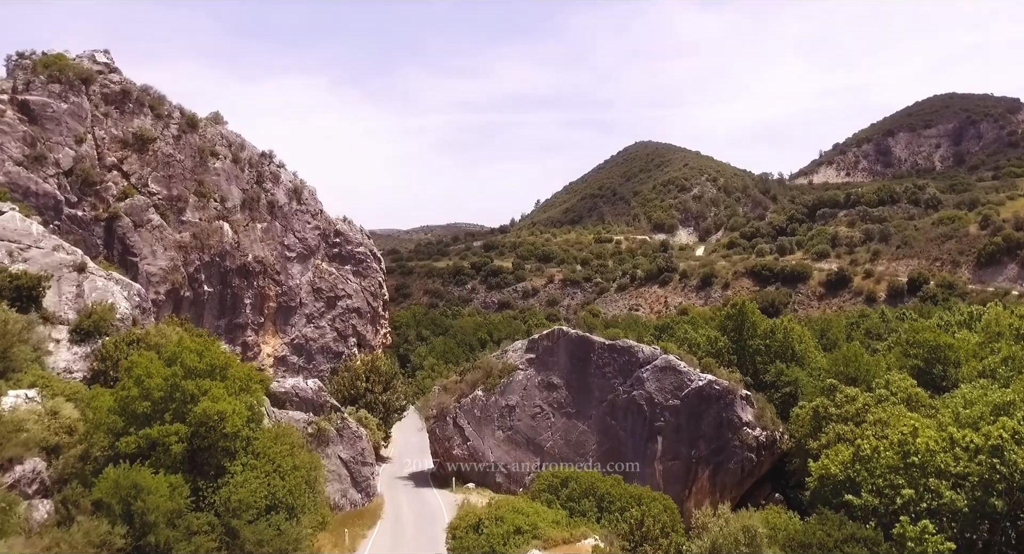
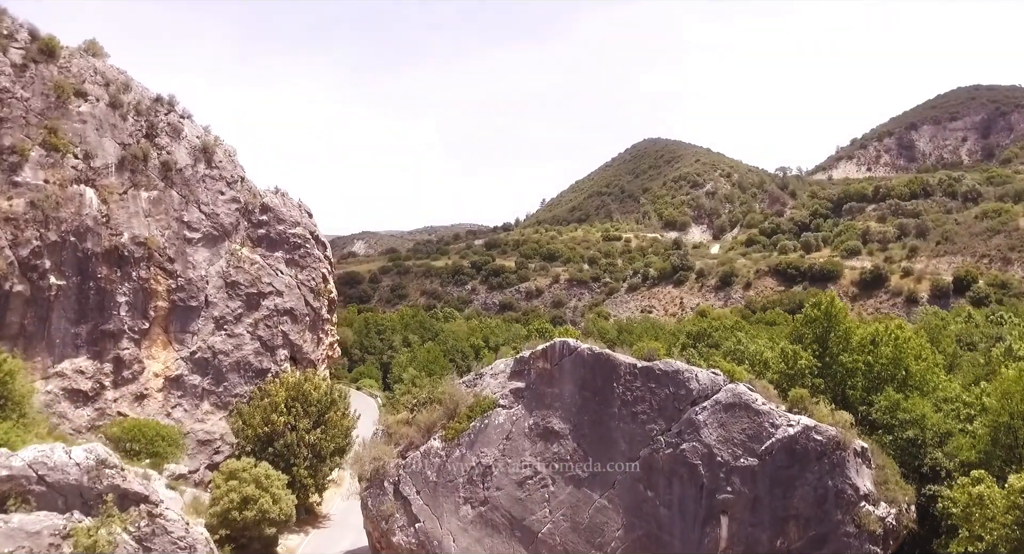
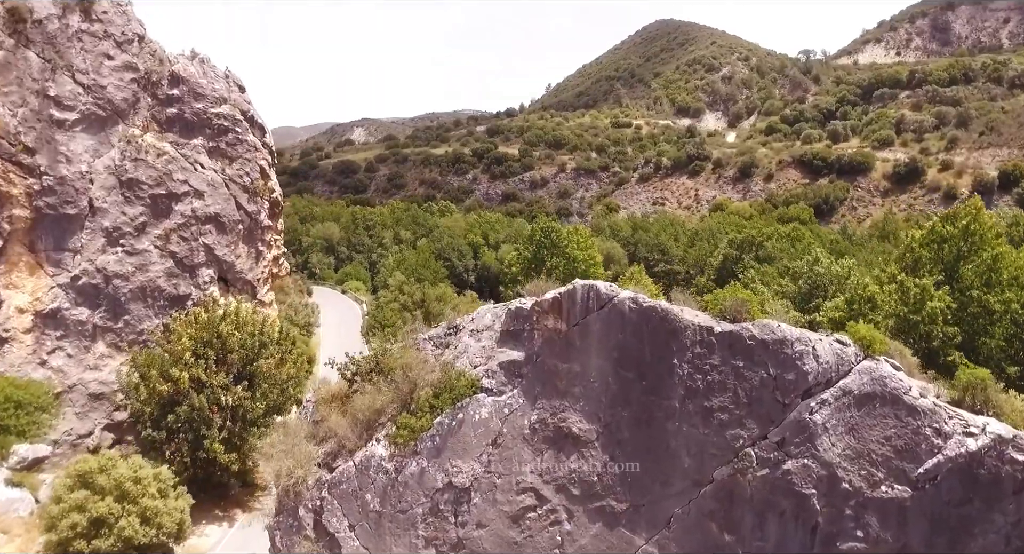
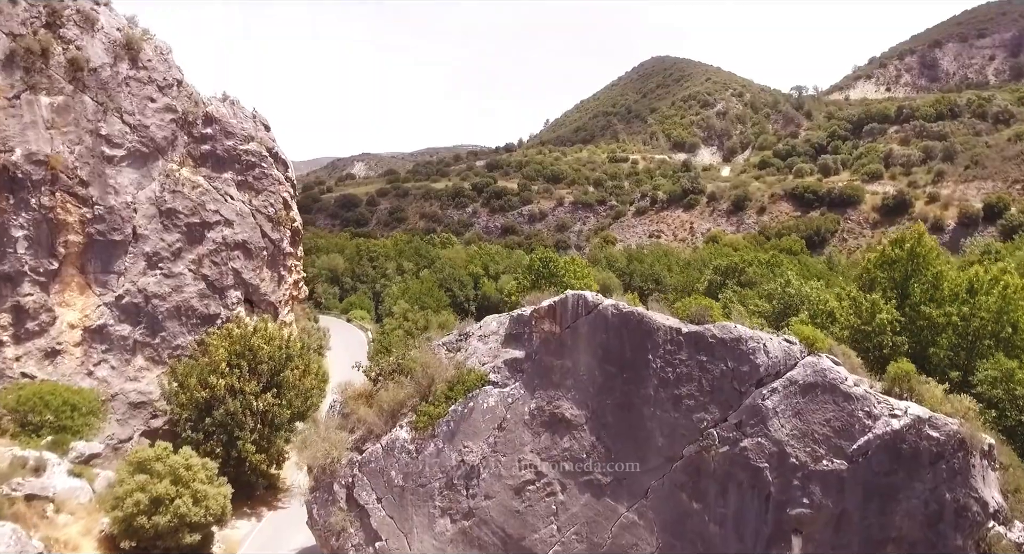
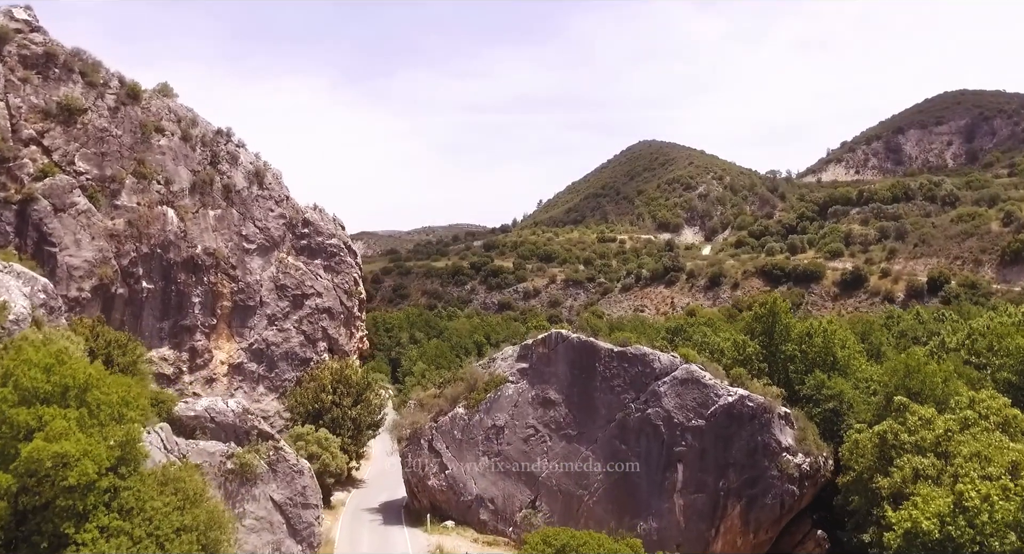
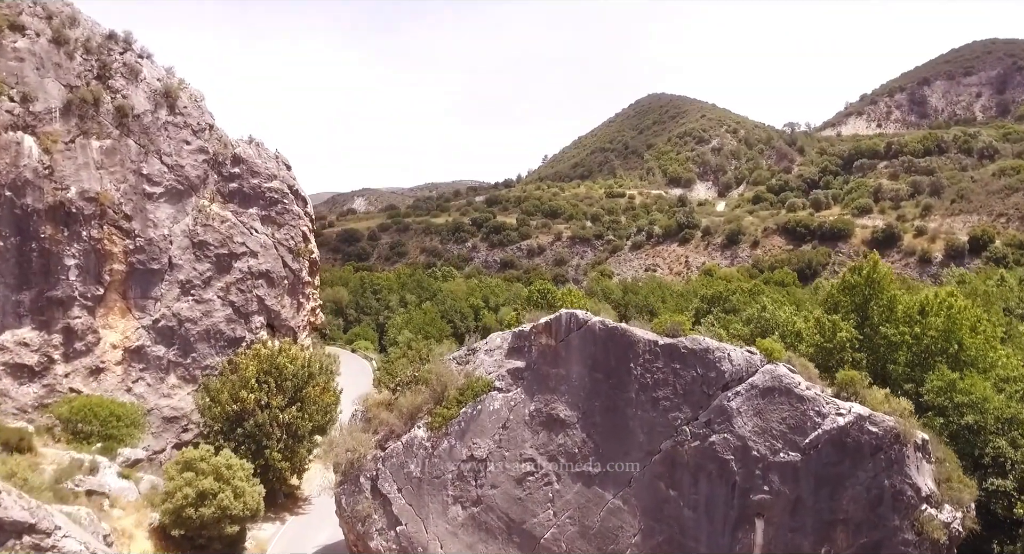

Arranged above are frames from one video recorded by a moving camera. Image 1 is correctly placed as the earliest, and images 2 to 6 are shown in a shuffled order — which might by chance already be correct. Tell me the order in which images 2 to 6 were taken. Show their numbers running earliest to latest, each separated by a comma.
5, 2, 6, 4, 3
